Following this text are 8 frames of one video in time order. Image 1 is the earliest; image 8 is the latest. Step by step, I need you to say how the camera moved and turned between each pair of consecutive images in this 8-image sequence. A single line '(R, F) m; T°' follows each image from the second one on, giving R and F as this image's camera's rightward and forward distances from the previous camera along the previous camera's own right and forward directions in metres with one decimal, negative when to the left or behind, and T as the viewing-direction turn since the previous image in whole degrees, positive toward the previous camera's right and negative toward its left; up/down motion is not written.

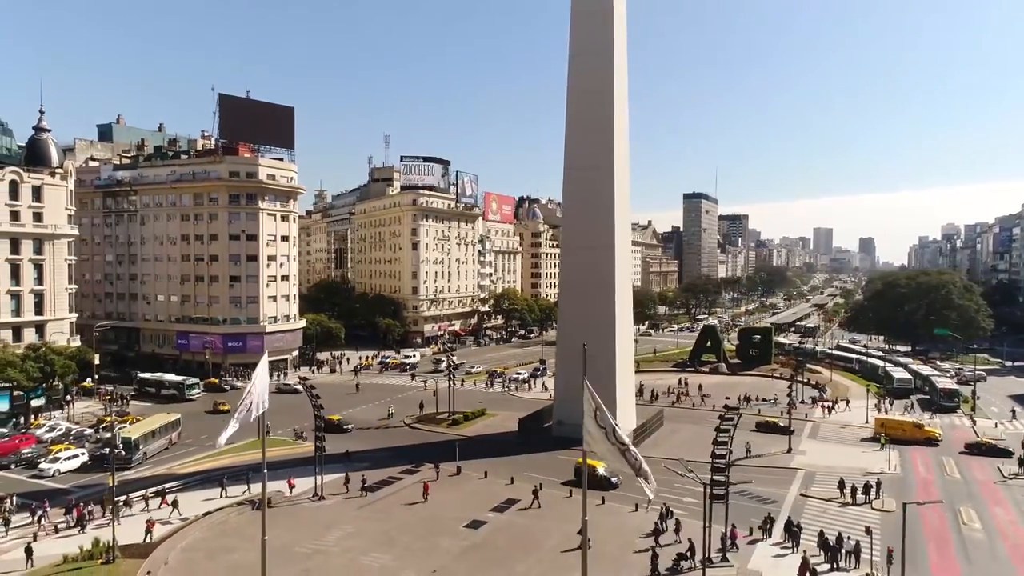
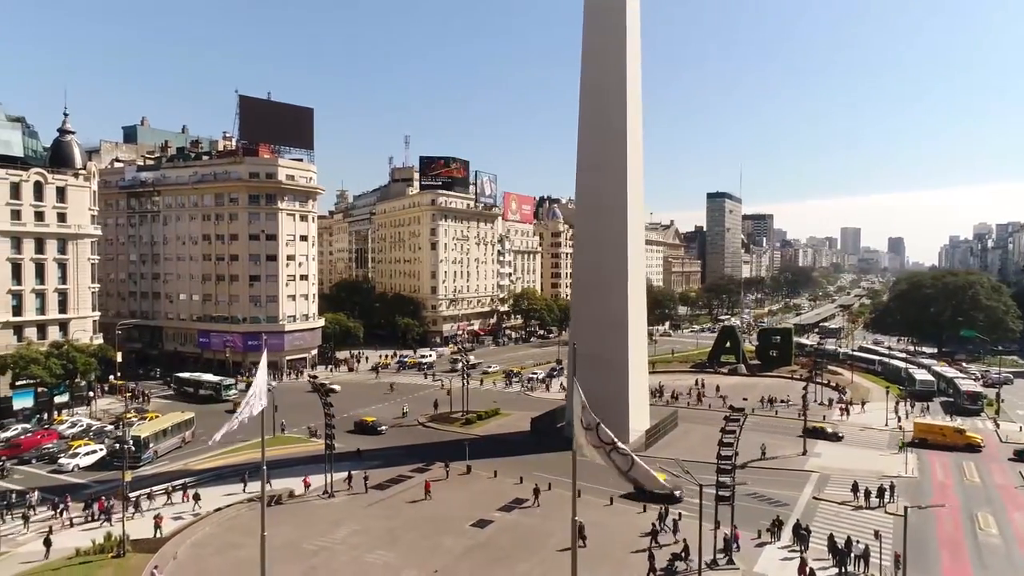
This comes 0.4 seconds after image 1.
(+0.7, +0.1) m; -2°
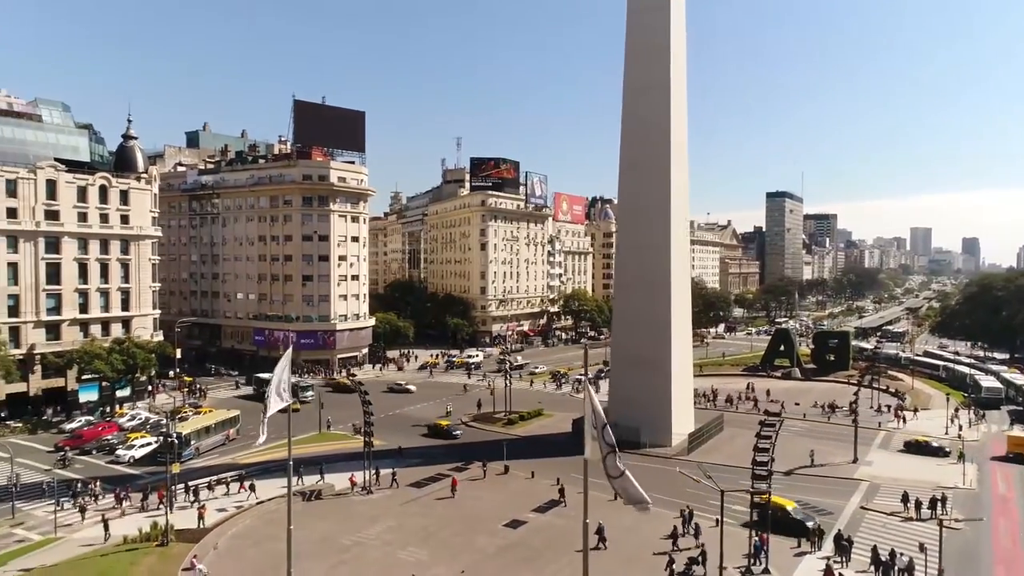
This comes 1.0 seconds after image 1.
(+0.9, +0.2) m; -5°
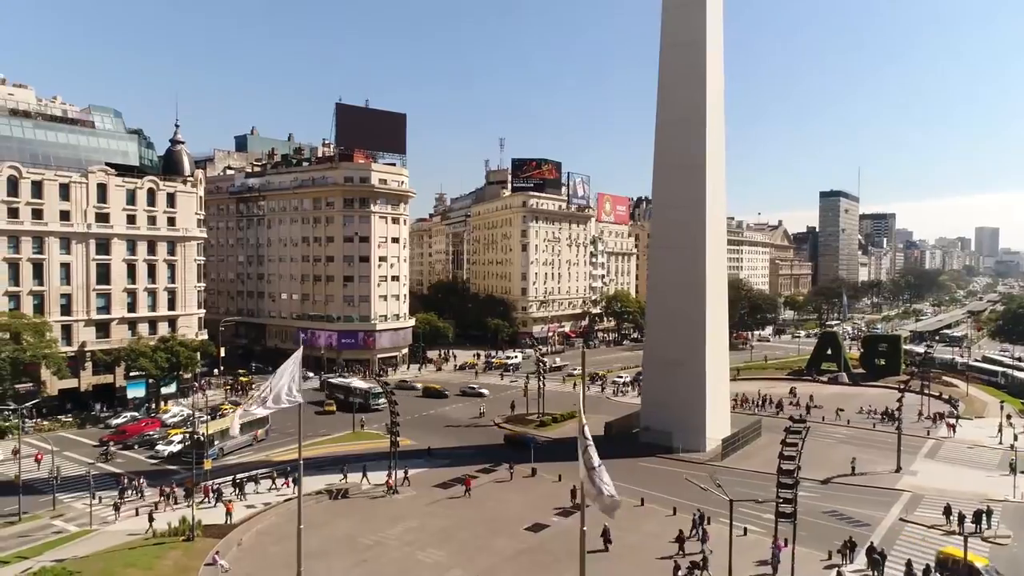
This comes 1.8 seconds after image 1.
(+1.1, +0.3) m; -4°
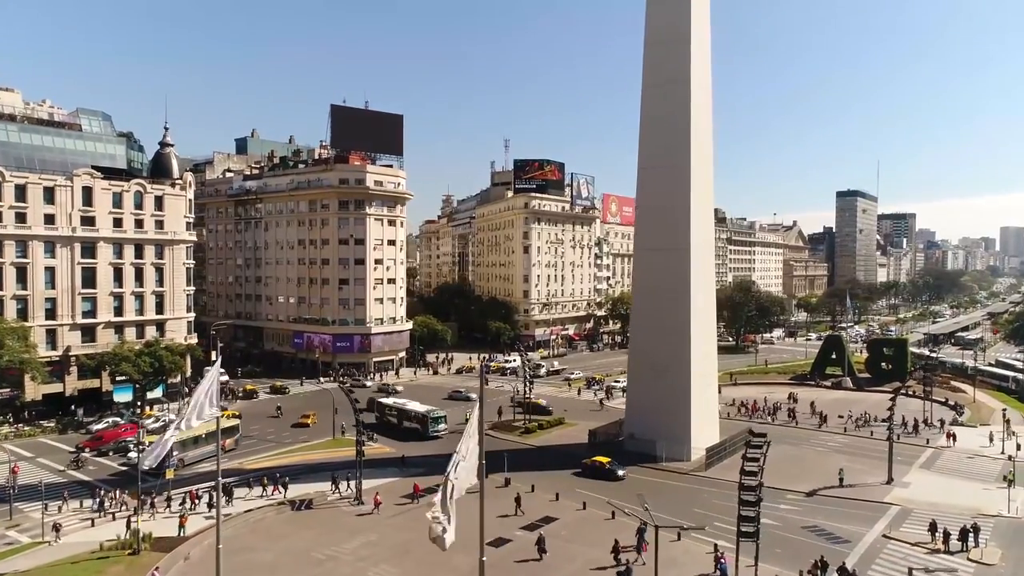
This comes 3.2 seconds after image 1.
(+2.4, +1.3) m; -1°
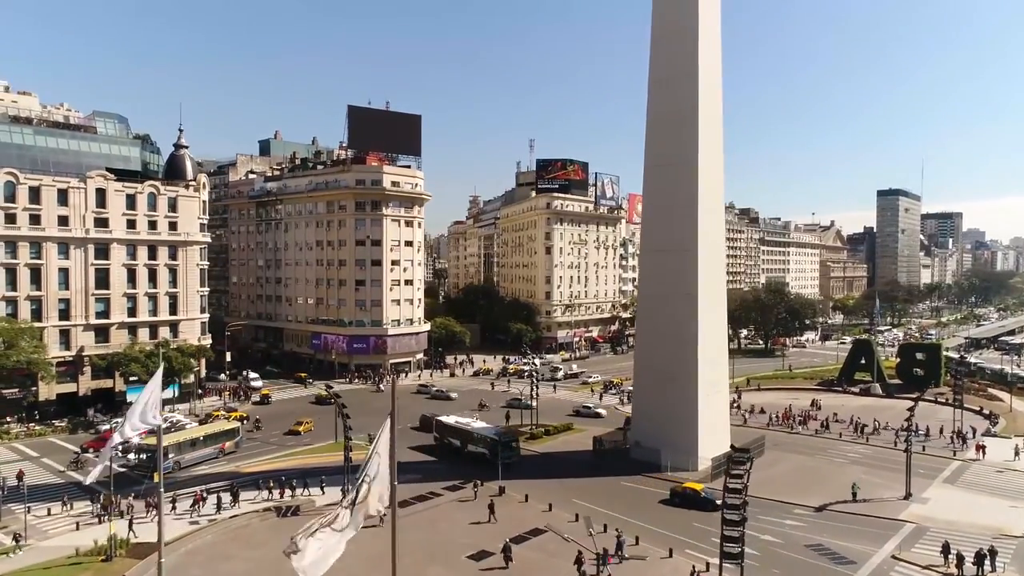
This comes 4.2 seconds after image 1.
(+2.1, +1.3) m; -3°
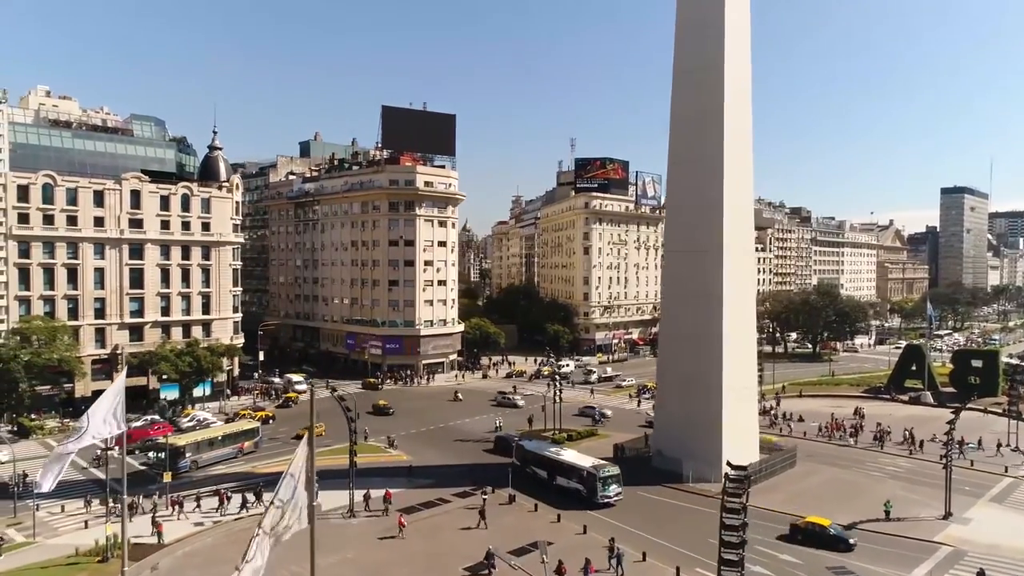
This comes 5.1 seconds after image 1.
(+1.9, +1.2) m; -4°
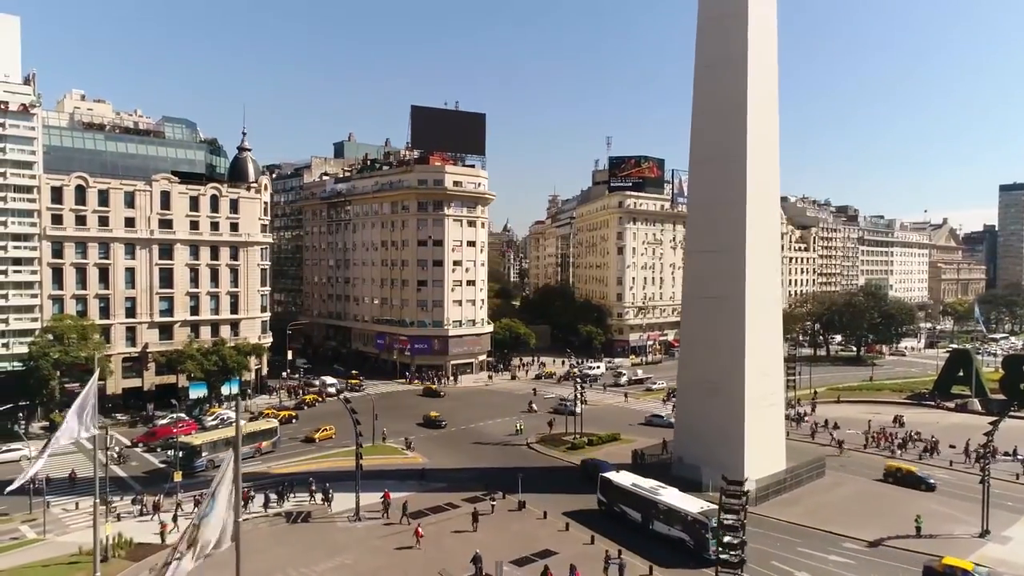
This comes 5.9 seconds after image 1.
(+1.6, +1.0) m; -3°
